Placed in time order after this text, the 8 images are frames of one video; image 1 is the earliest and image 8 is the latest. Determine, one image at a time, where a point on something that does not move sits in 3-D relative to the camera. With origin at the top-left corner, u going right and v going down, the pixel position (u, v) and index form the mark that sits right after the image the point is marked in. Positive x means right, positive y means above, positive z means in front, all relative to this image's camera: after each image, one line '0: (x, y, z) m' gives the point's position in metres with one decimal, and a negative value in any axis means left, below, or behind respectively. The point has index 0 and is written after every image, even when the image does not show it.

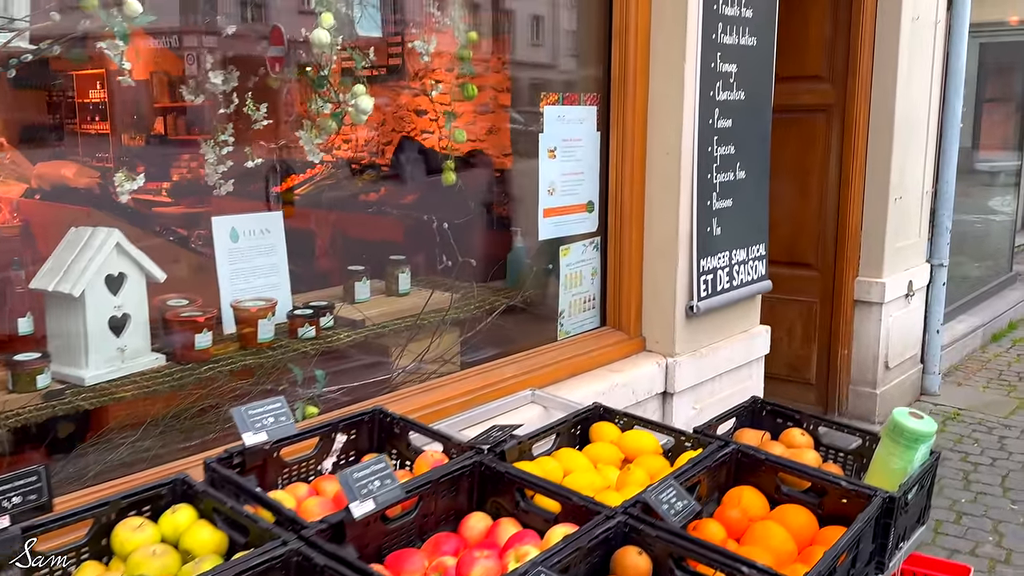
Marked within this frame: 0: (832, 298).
0: (+1.5, -0.1, +3.9) m
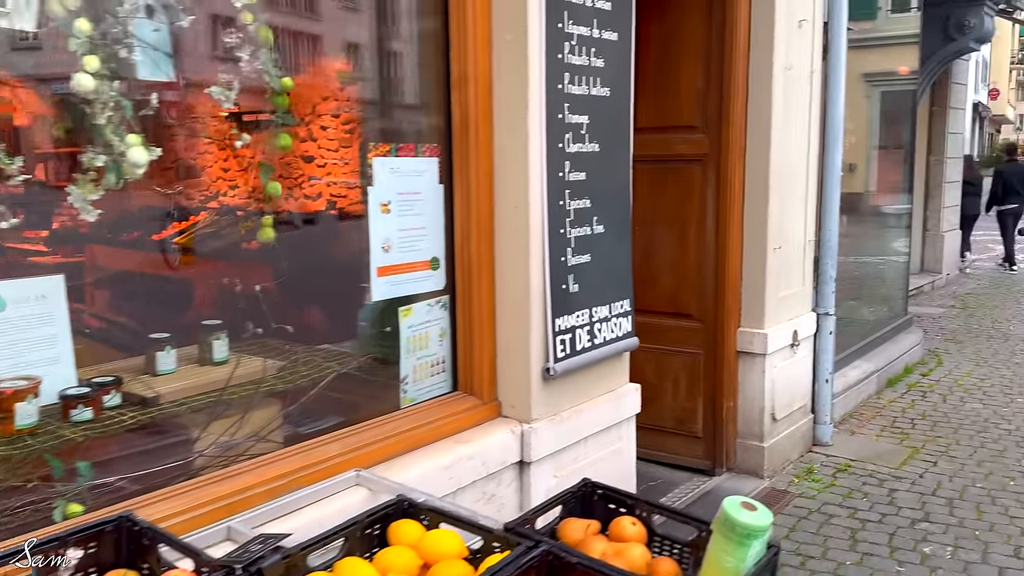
0: (+0.9, -0.3, +3.8) m
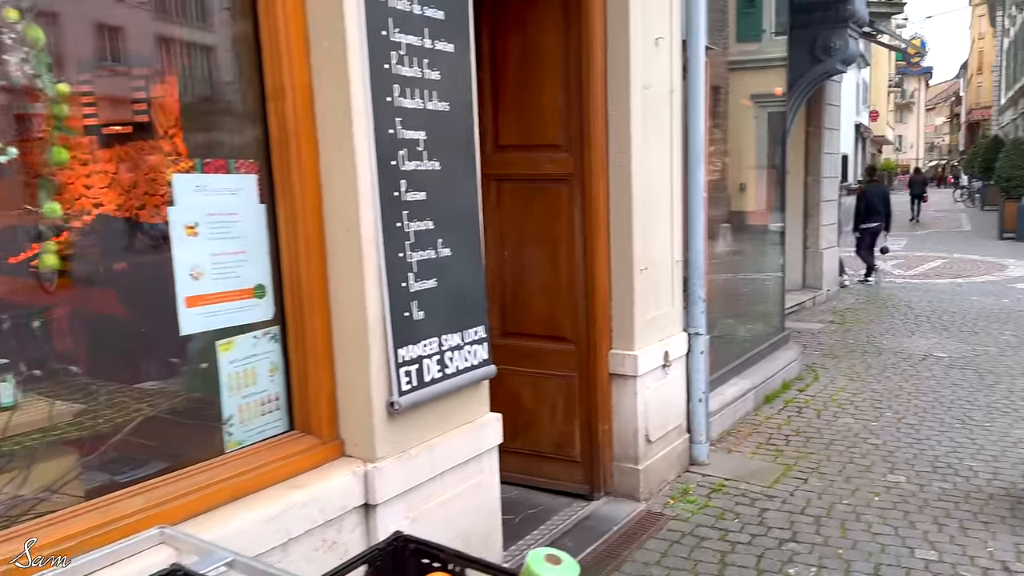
0: (+0.3, -0.4, +3.7) m
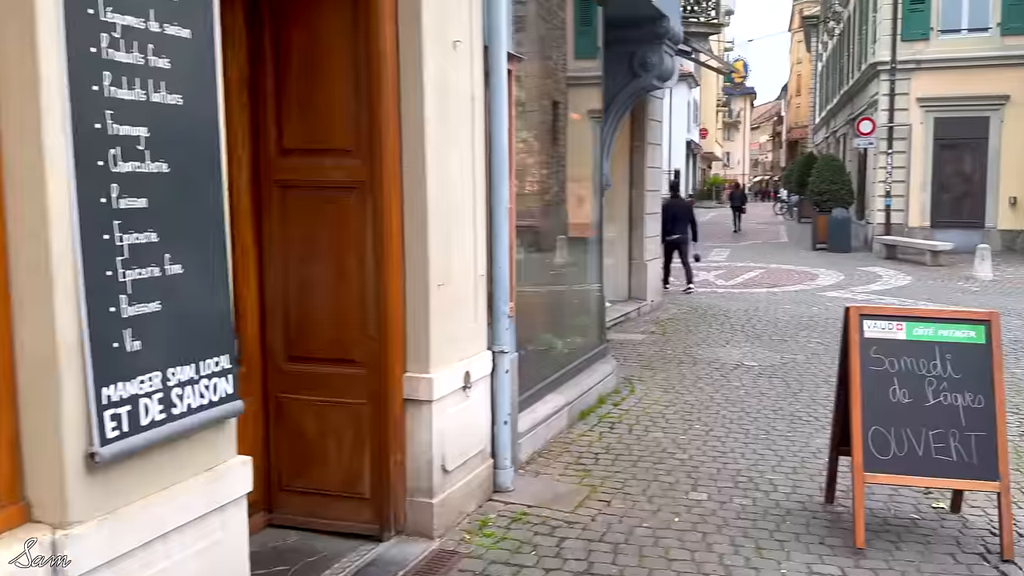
0: (-0.5, -0.4, +3.4) m
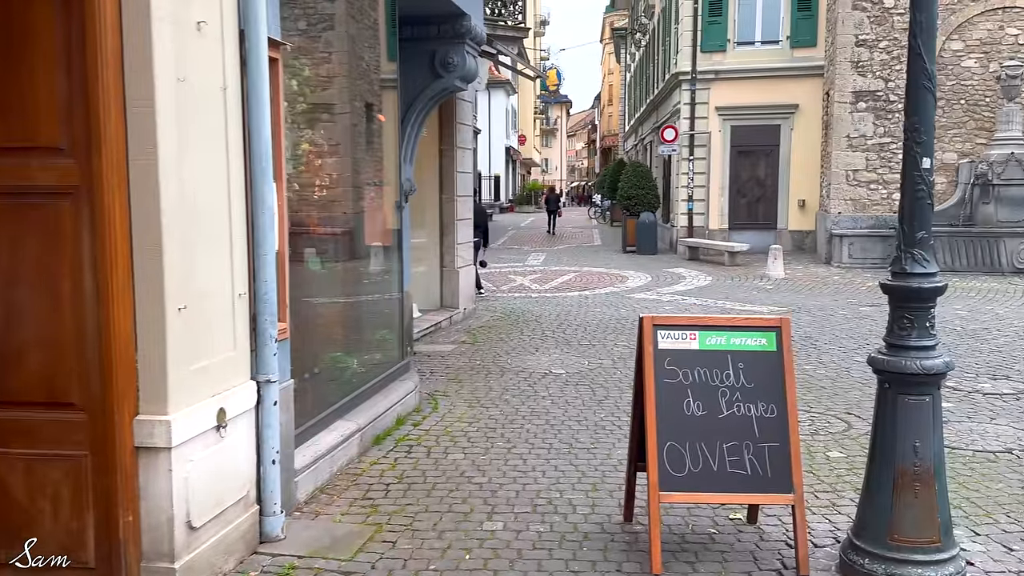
0: (-1.4, -0.5, +2.8) m
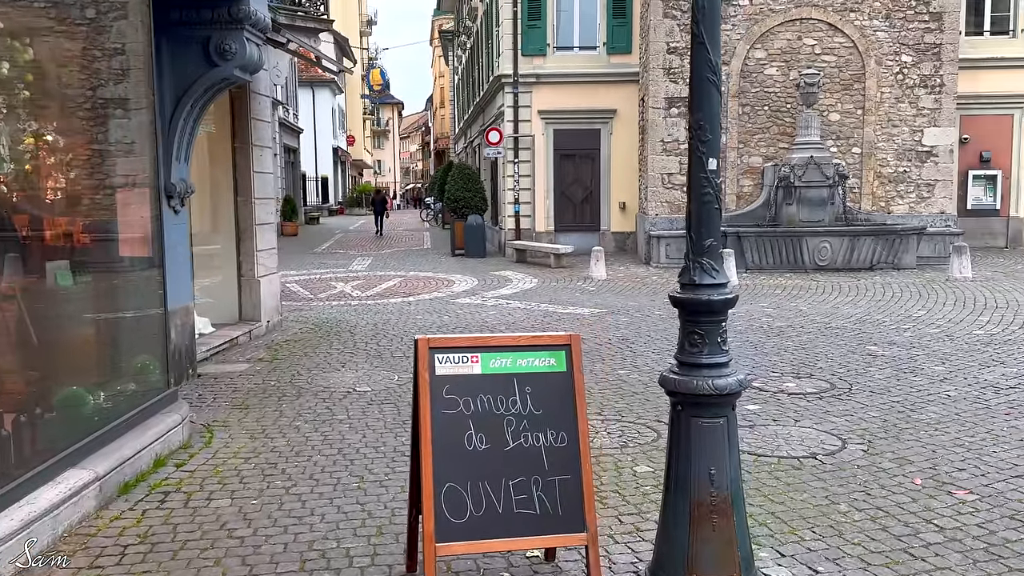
0: (-2.1, -0.6, +2.0) m
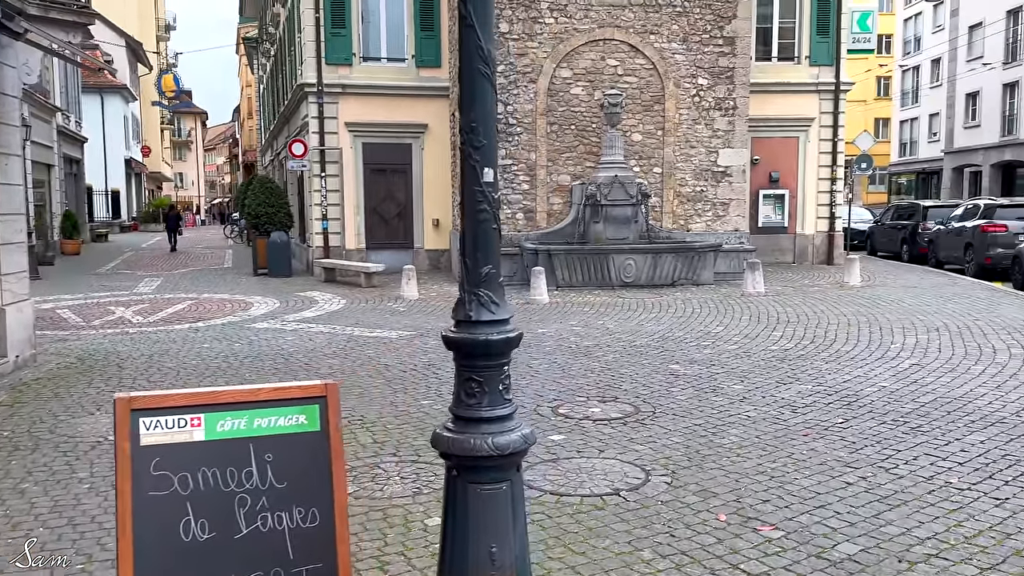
0: (-2.6, -0.8, +0.9) m
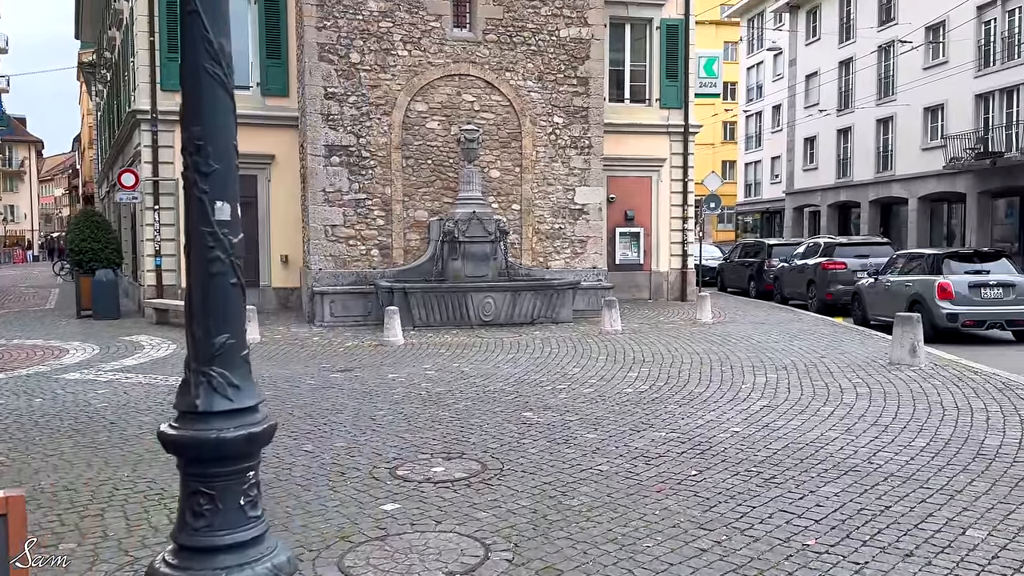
0: (-2.8, -0.9, -0.2) m
